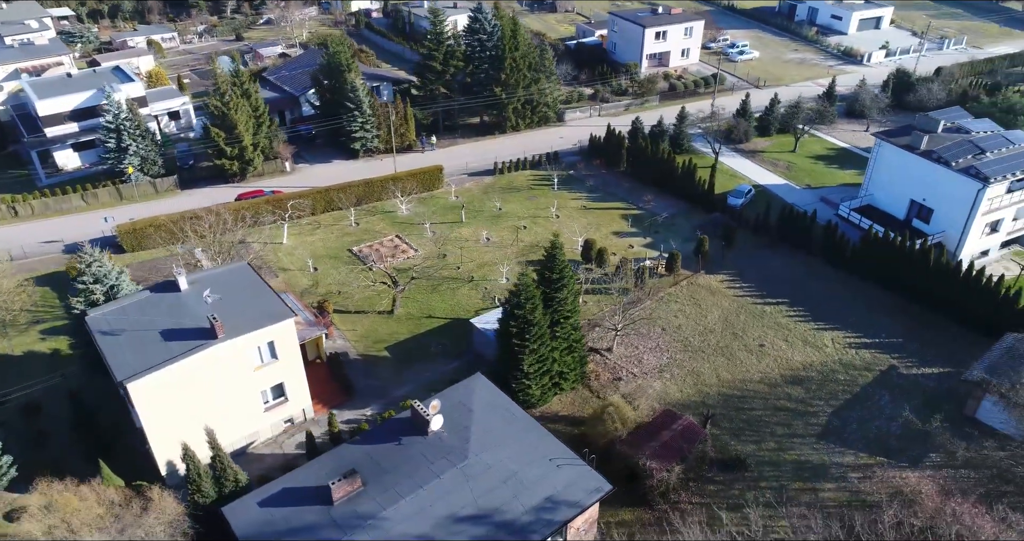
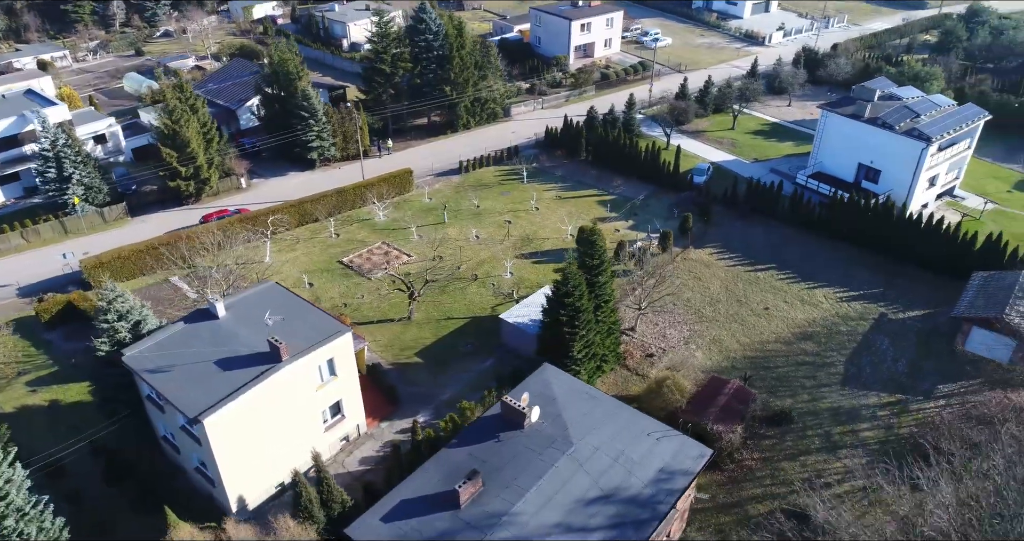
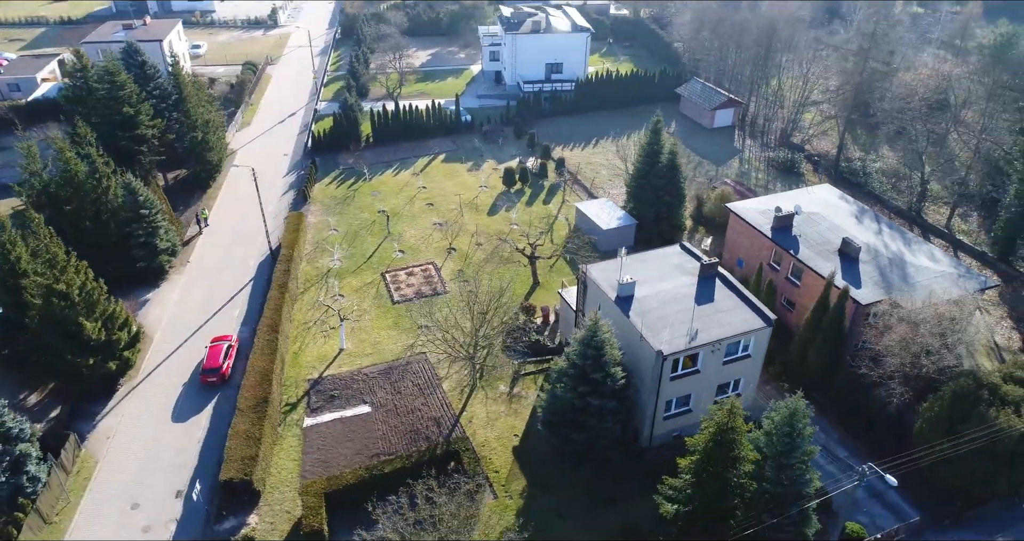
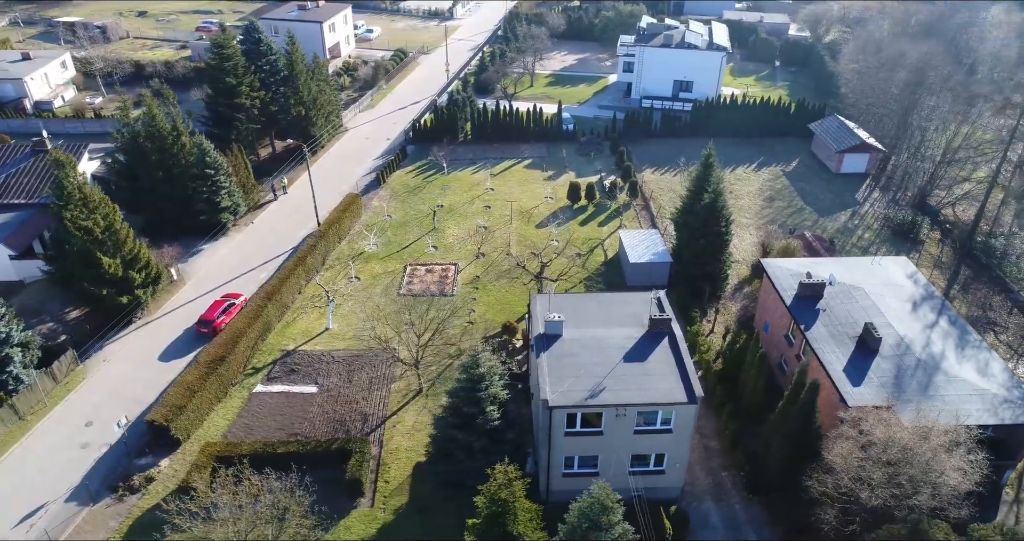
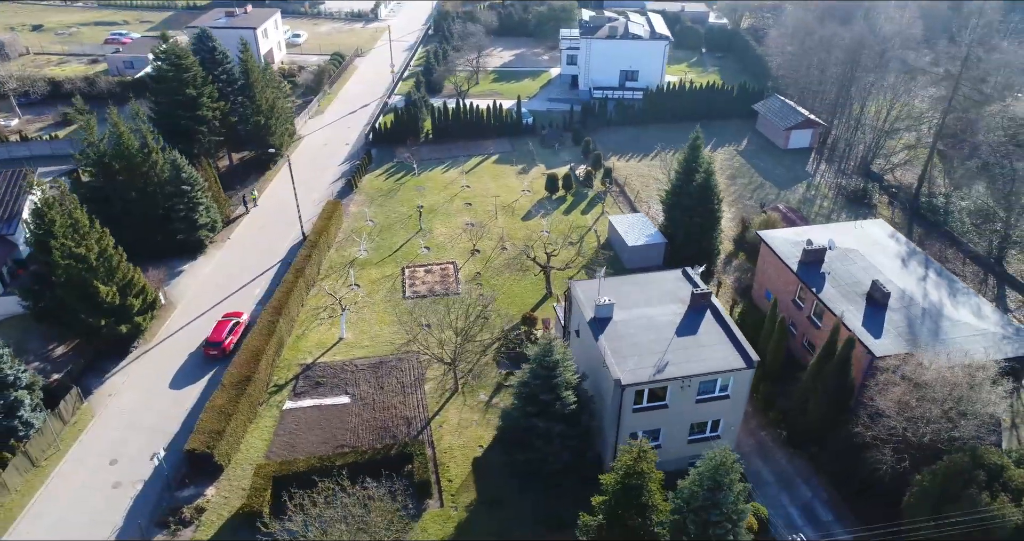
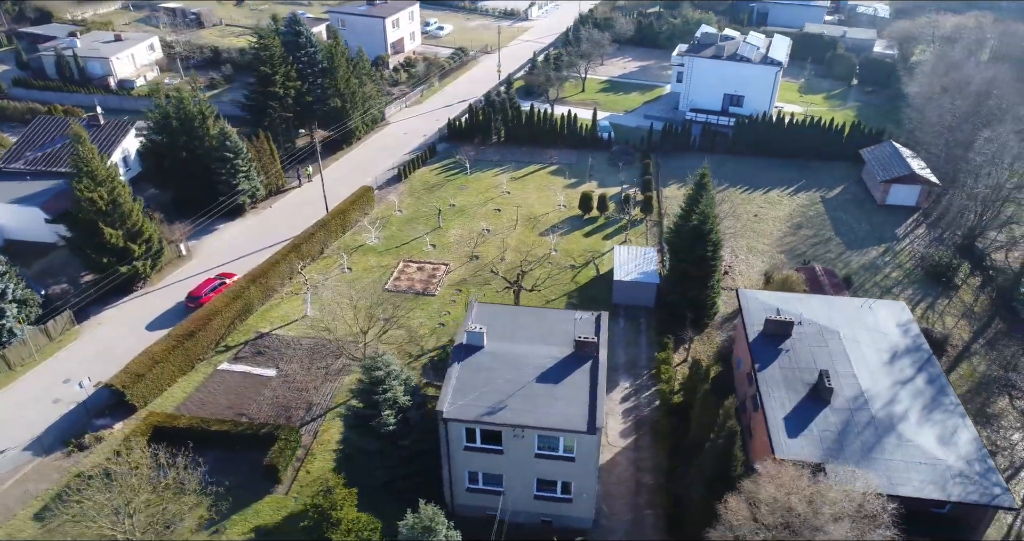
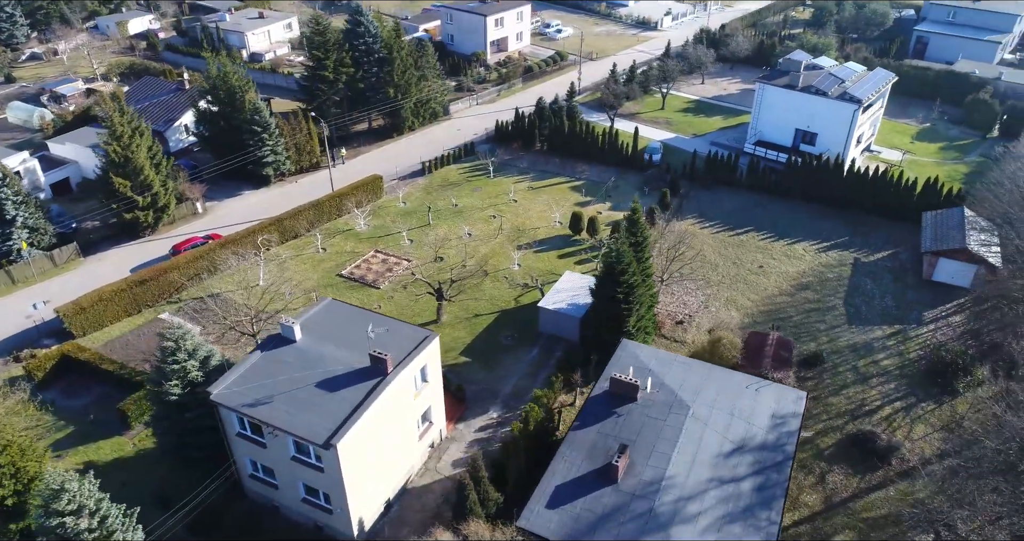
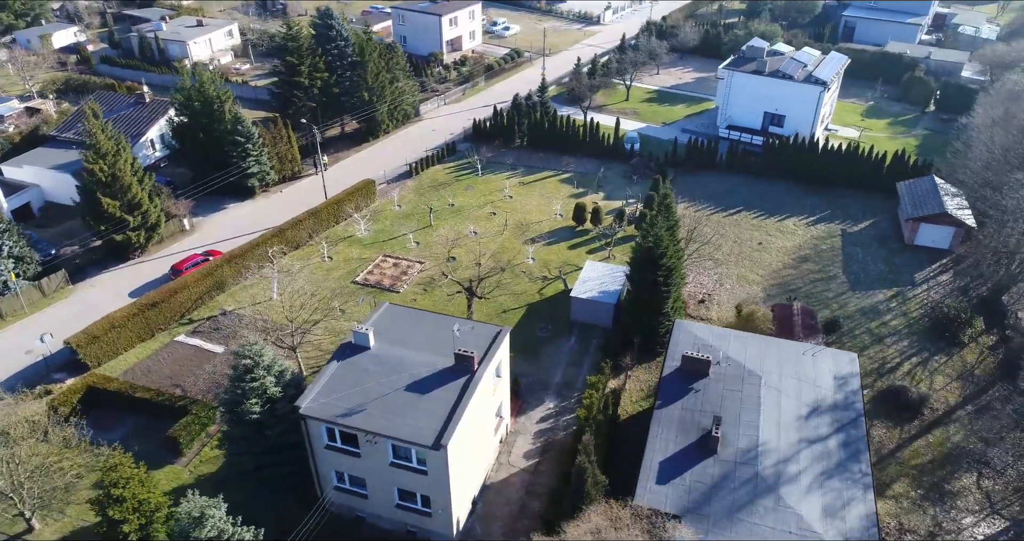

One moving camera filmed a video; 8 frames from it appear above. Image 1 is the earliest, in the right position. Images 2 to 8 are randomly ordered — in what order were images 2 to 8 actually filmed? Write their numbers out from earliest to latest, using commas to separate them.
2, 7, 8, 6, 4, 5, 3
